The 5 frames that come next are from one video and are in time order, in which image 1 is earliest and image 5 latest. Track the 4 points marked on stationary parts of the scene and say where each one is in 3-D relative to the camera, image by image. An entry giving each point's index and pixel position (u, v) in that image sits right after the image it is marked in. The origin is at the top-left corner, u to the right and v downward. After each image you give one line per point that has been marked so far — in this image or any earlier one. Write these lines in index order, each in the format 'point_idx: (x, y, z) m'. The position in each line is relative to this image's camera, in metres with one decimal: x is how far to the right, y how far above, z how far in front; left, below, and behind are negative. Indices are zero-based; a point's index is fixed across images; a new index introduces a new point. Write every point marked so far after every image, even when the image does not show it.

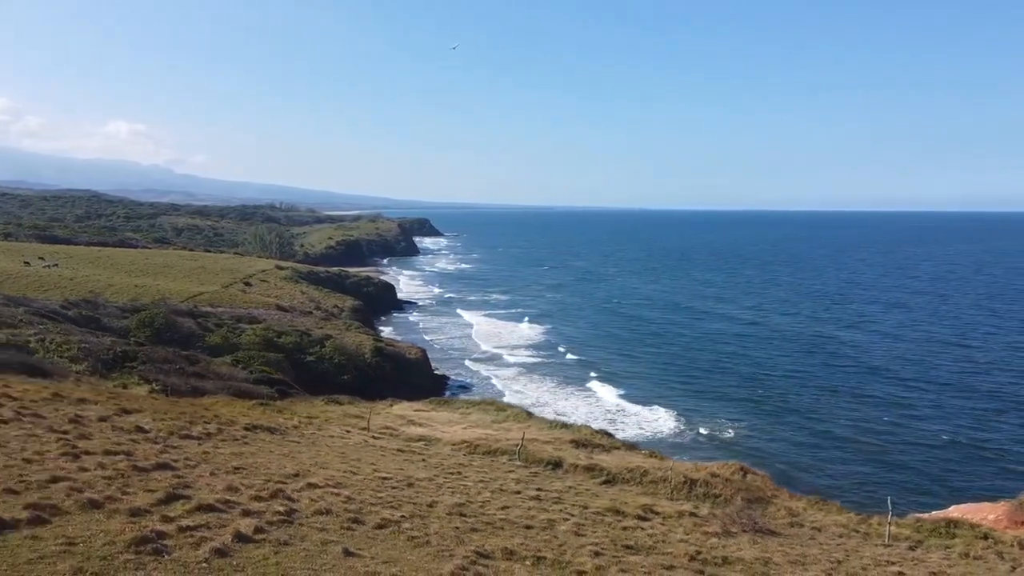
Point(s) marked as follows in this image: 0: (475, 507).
0: (-0.6, -5.4, +15.9) m
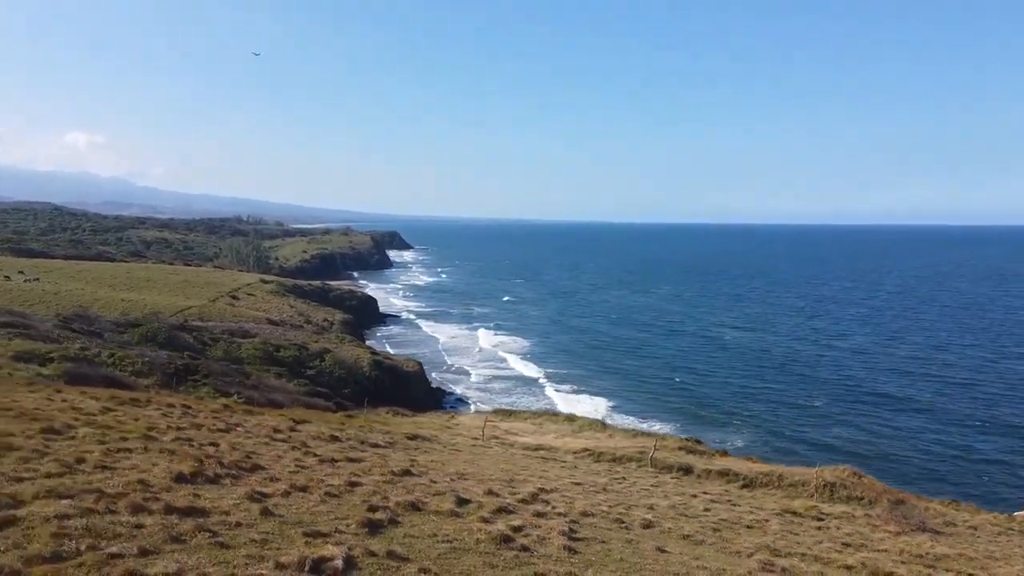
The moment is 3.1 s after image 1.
0: (+4.7, -5.7, +16.5) m
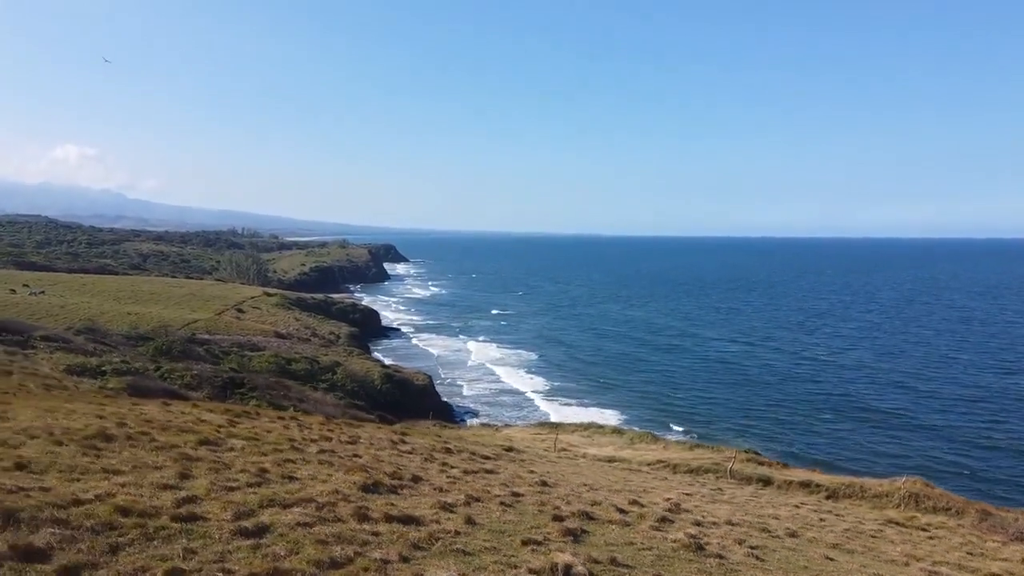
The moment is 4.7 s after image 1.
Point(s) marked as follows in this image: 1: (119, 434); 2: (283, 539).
0: (+7.9, -6.0, +16.7) m
1: (-8.2, -3.1, +13.5) m
2: (-2.9, -3.2, +8.2) m
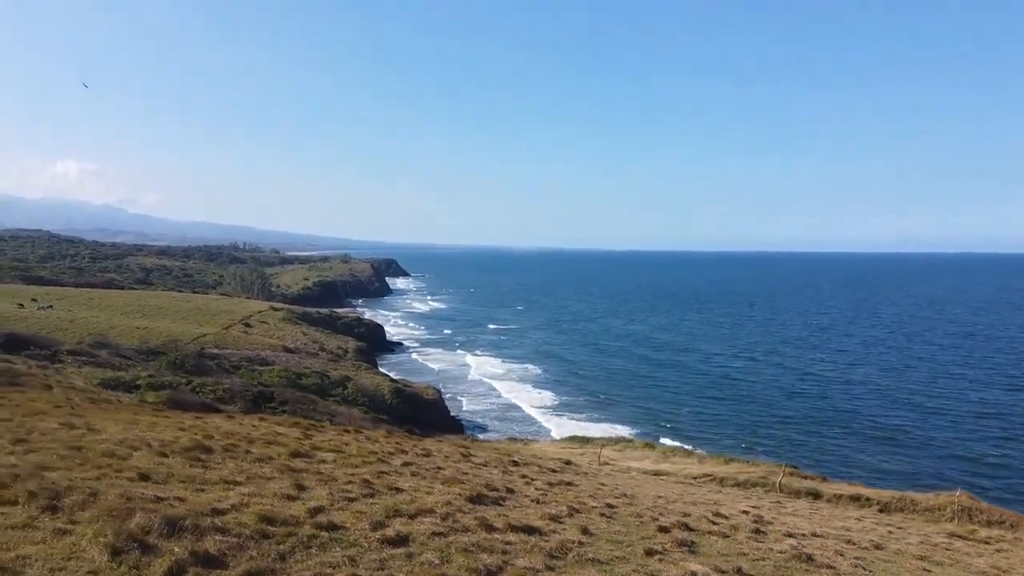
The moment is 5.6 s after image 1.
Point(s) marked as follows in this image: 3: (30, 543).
0: (+9.7, -6.4, +16.8) m
1: (-6.4, -3.4, +13.8) m
2: (-1.1, -3.4, +8.4) m
3: (-5.8, -3.1, +7.7) m
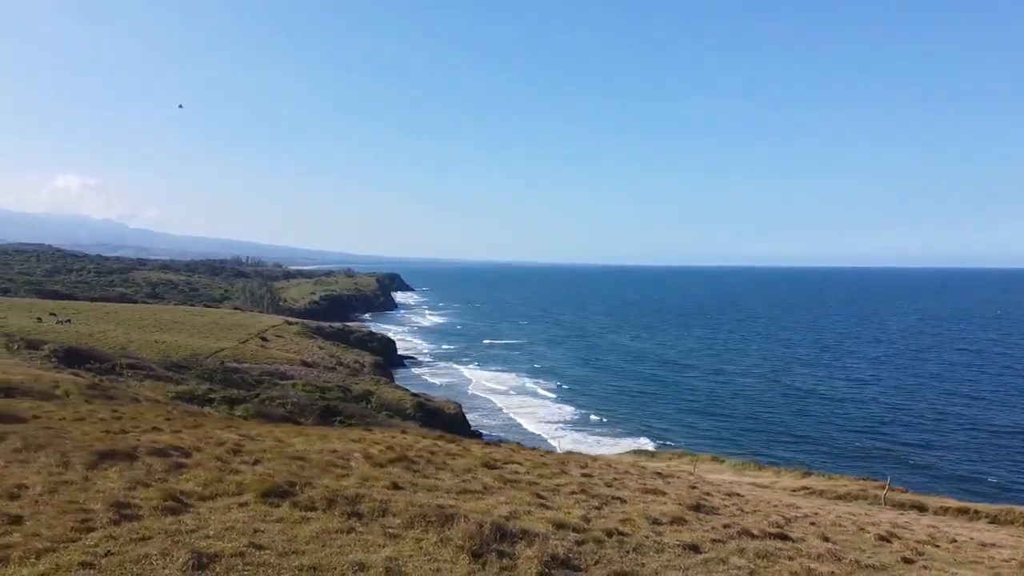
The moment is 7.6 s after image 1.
0: (+13.9, -6.8, +17.0) m
1: (-2.3, -3.8, +14.2) m
2: (+3.0, -3.6, +8.8) m
3: (-1.7, -3.3, +8.2) m
